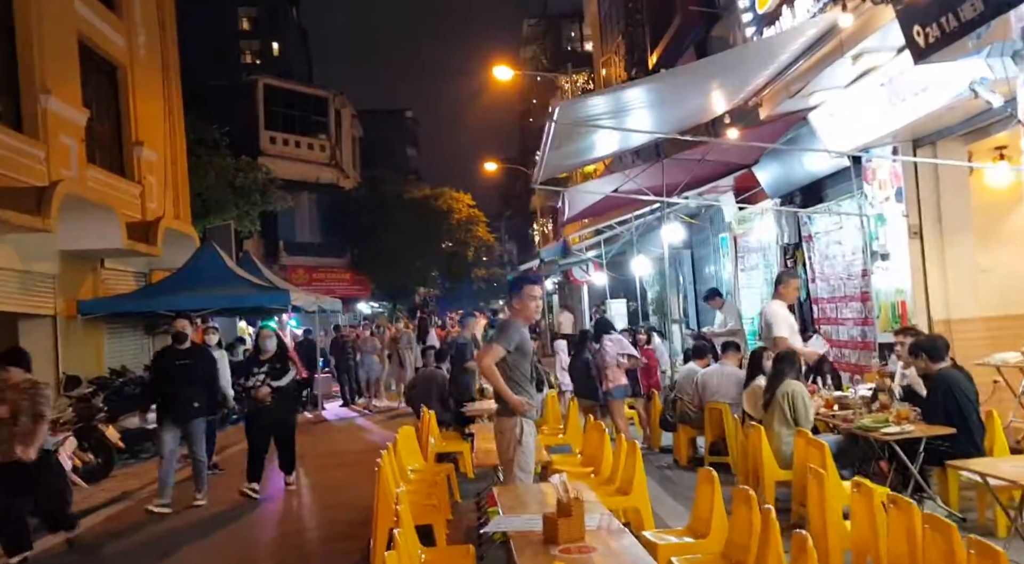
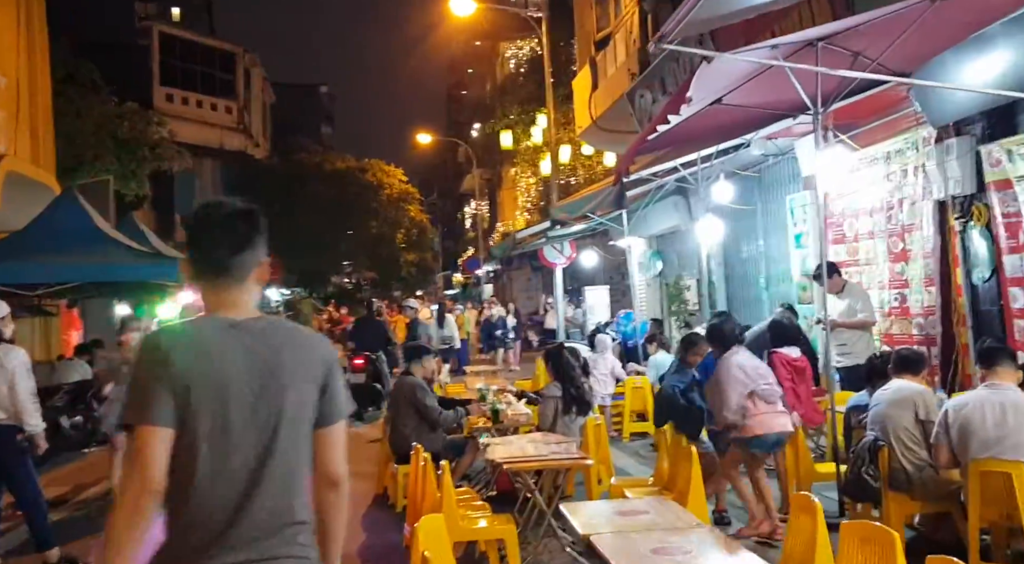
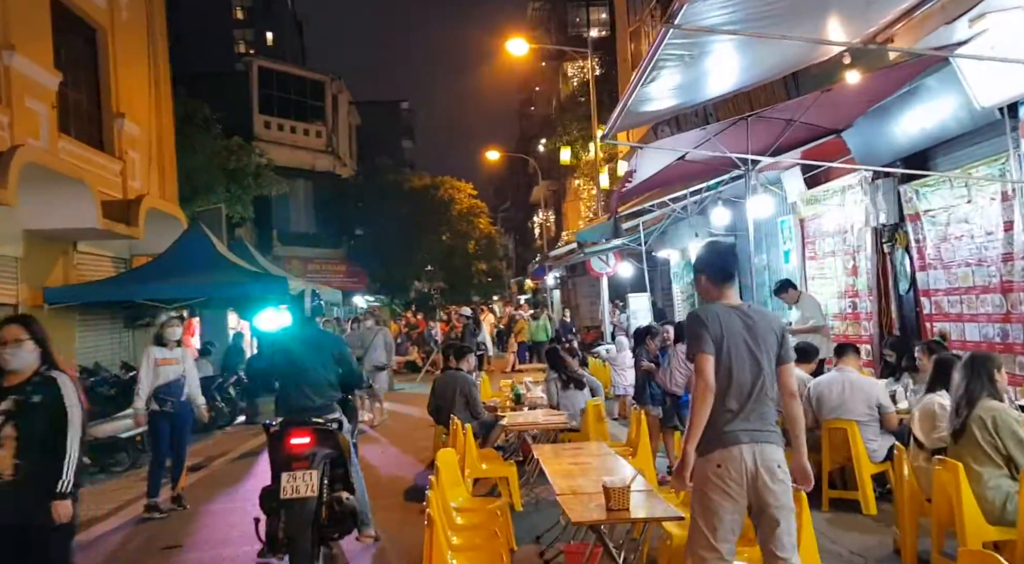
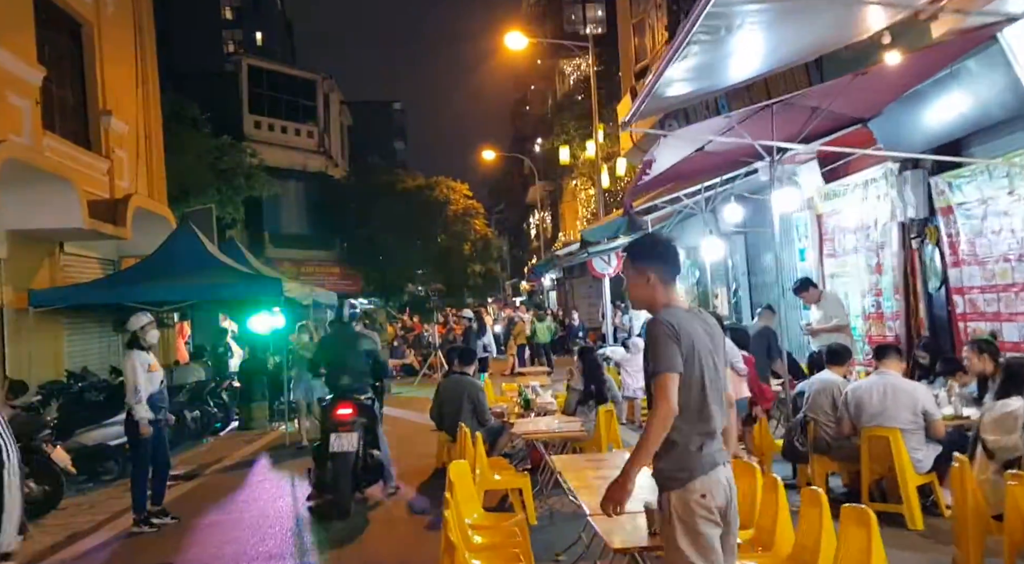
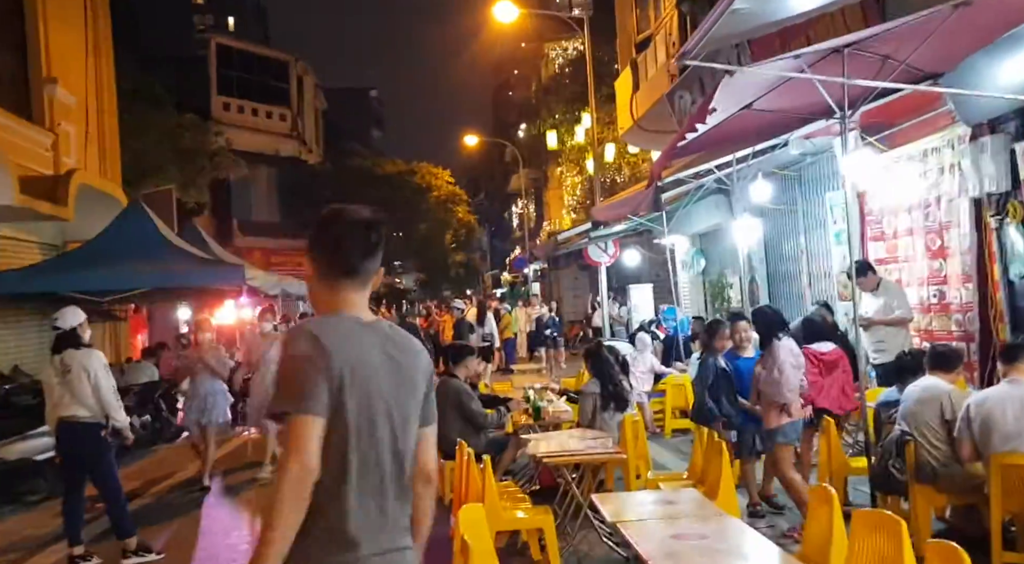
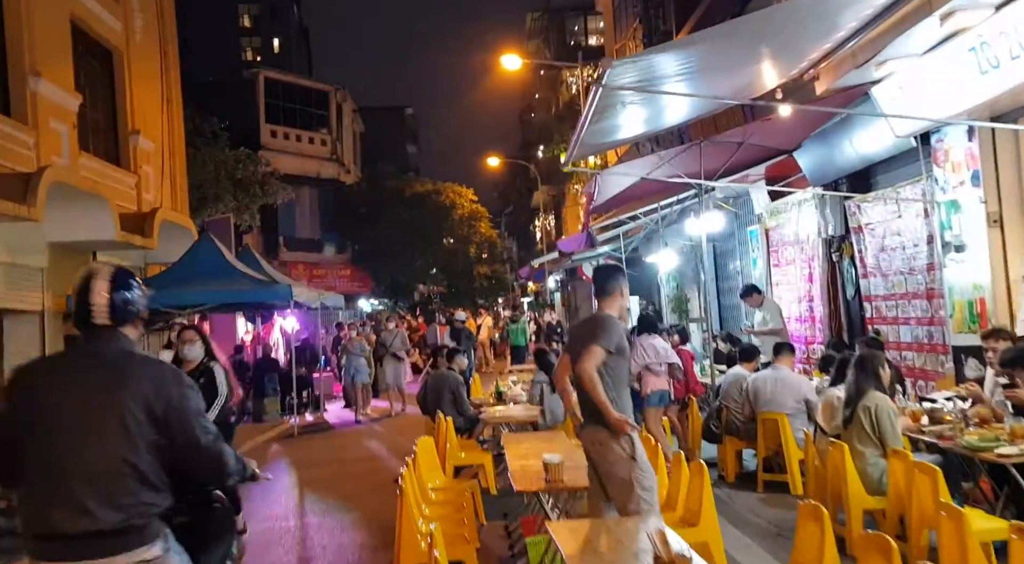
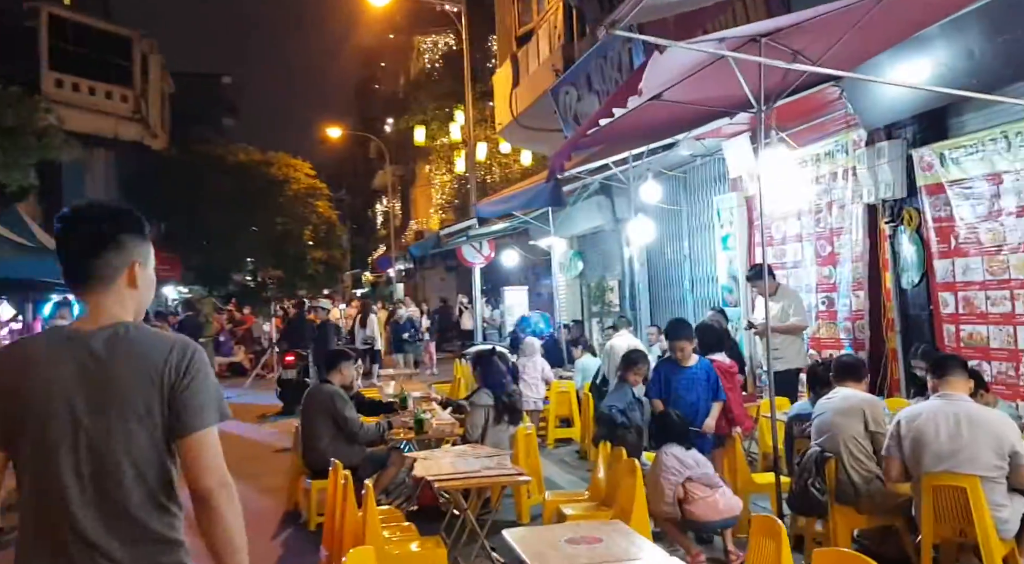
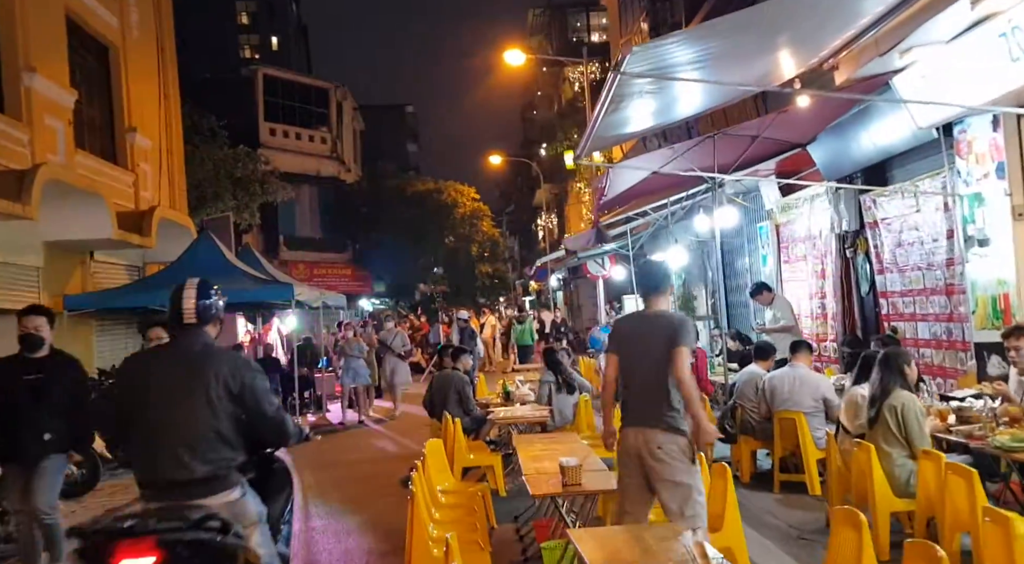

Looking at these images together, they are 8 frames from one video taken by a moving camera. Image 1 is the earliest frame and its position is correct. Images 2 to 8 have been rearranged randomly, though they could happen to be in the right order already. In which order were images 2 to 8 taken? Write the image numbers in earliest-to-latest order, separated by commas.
6, 8, 3, 4, 5, 2, 7
